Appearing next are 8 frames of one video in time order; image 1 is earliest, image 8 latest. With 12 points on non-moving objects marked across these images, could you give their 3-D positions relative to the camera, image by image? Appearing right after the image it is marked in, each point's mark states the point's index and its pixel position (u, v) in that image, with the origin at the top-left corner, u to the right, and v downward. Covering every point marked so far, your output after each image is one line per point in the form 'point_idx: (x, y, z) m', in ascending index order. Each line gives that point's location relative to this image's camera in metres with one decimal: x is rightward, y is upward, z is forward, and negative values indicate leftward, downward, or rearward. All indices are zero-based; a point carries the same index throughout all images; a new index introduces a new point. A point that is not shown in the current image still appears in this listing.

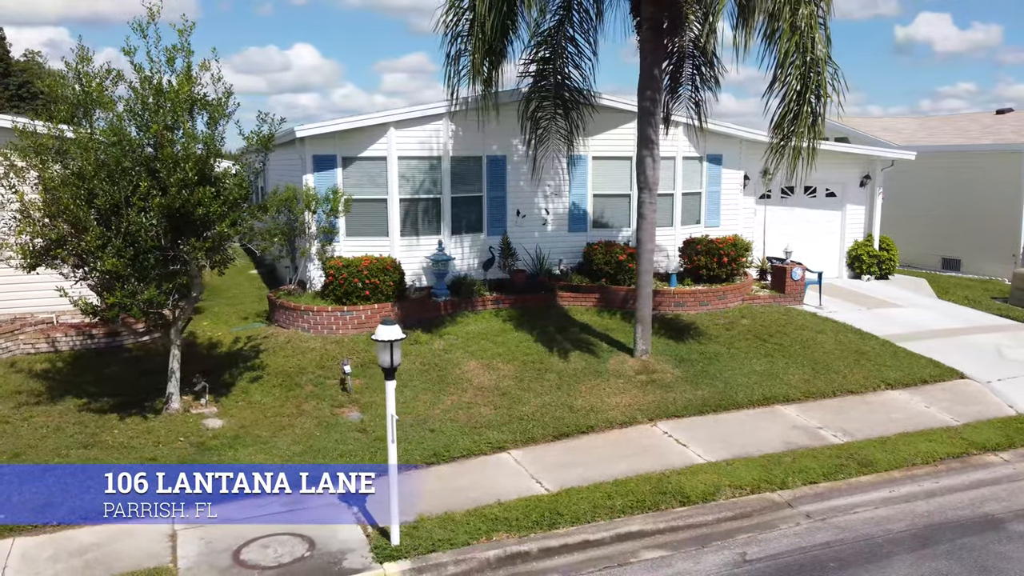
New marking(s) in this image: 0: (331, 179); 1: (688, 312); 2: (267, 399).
0: (-2.5, +1.5, +11.6) m
1: (+2.6, -0.3, +12.0) m
2: (-2.7, -1.2, +9.0) m
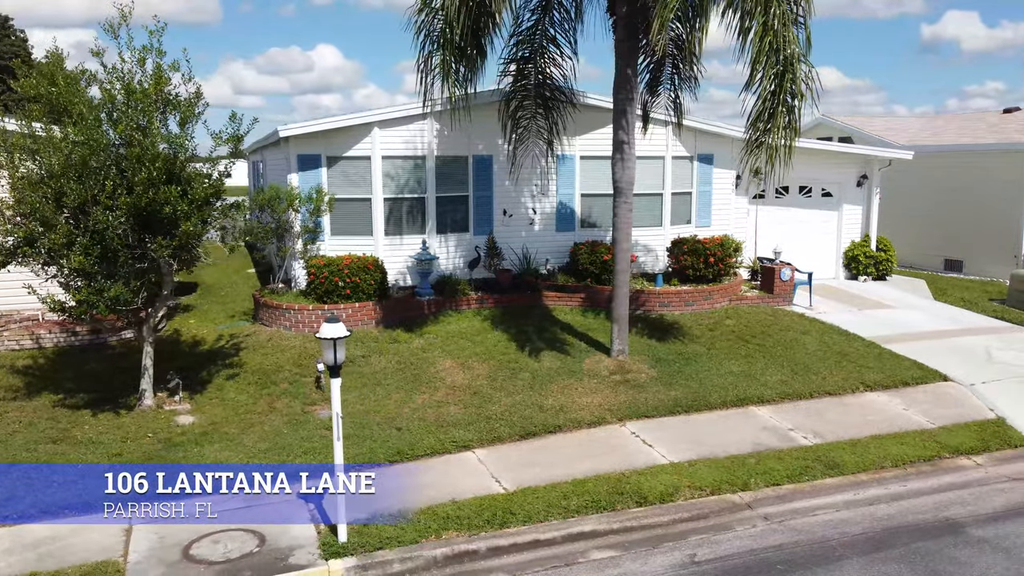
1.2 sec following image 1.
0: (-2.8, +1.6, +11.7) m
1: (+2.4, -0.3, +11.9) m
2: (-3.0, -1.2, +9.1) m
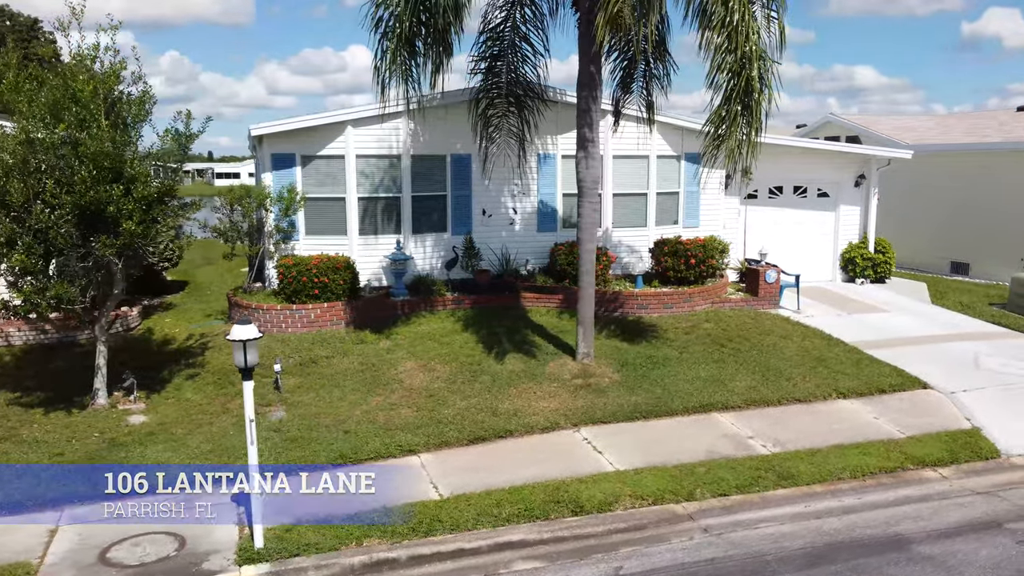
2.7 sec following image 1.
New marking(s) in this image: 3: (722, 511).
0: (-3.1, +1.6, +11.6) m
1: (+2.0, -0.4, +11.7) m
2: (-3.5, -1.2, +9.1) m
3: (+1.8, -1.9, +6.9) m
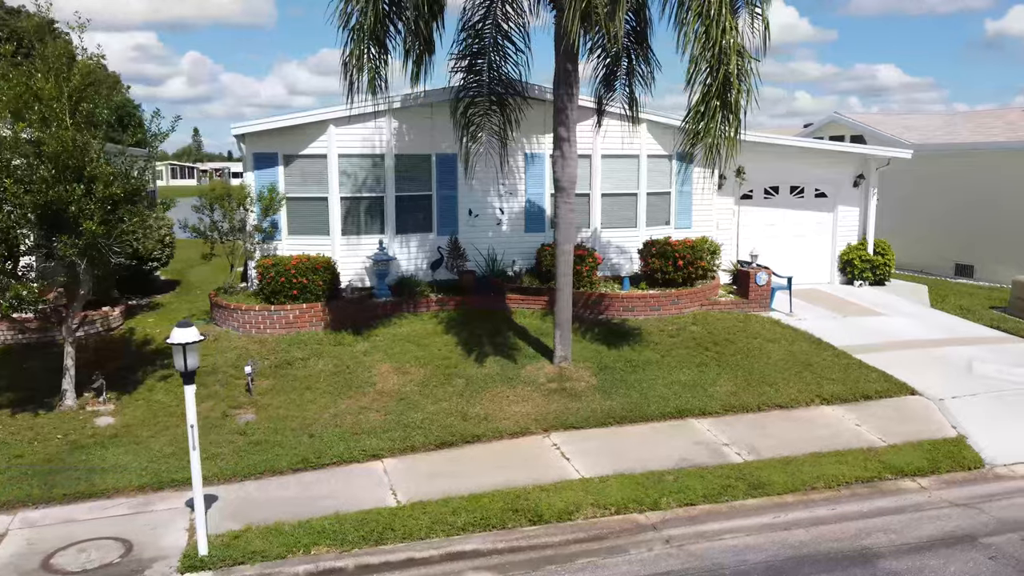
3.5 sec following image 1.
0: (-3.4, +1.6, +11.5) m
1: (+1.8, -0.4, +11.5) m
2: (-3.8, -1.2, +9.0) m
3: (+1.4, -1.9, +6.7) m
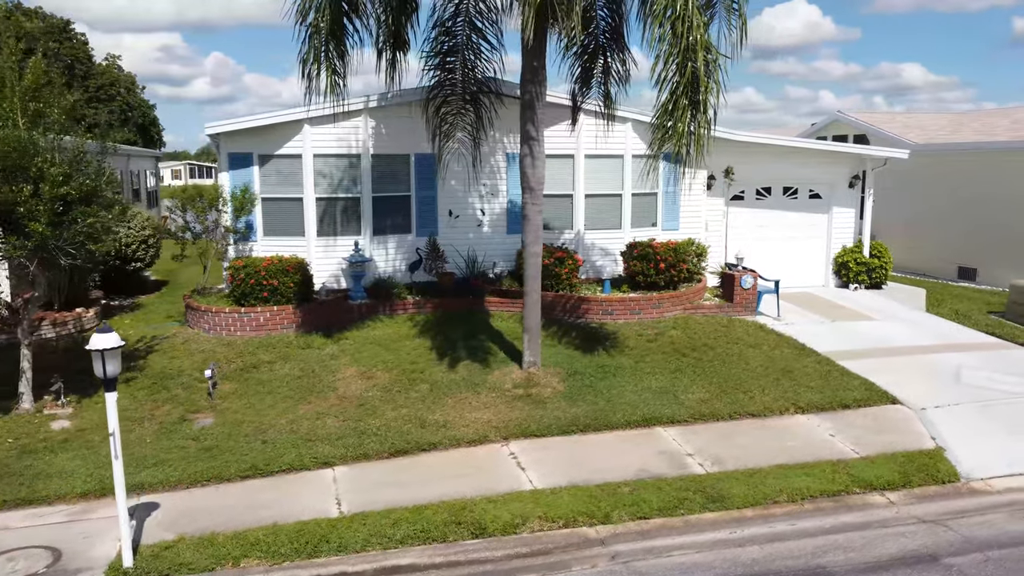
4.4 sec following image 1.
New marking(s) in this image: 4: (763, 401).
0: (-3.7, +1.5, +11.3) m
1: (+1.4, -0.4, +11.2) m
2: (-4.2, -1.2, +8.8) m
3: (+1.0, -2.0, +6.5) m
4: (+2.7, -1.2, +8.9) m
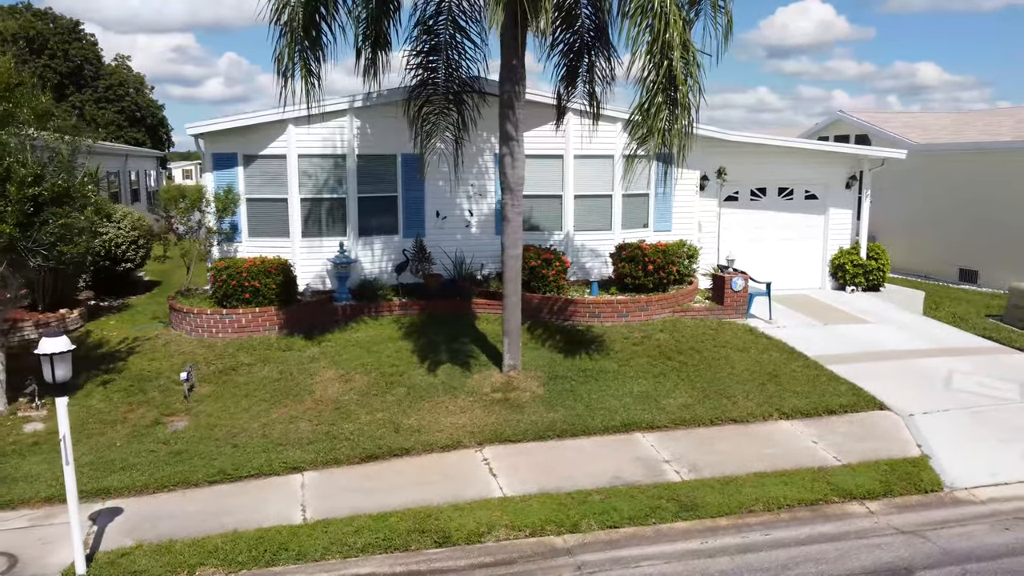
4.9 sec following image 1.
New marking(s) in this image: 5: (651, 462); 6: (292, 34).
0: (-3.9, +1.5, +11.3) m
1: (+1.3, -0.5, +11.1) m
2: (-4.4, -1.2, +8.8) m
3: (+0.7, -2.0, +6.3) m
4: (+2.5, -1.3, +8.8) m
5: (+1.3, -1.6, +7.6) m
6: (-2.2, +2.6, +8.3) m
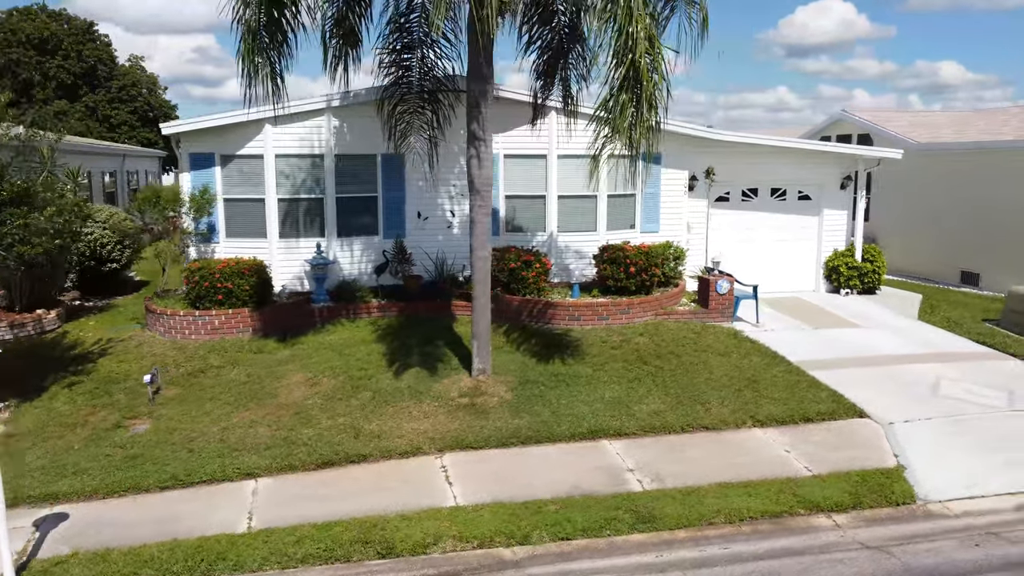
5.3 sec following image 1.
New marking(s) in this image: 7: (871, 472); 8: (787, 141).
0: (-4.1, +1.5, +11.2) m
1: (+1.0, -0.5, +10.8) m
2: (-4.7, -1.3, +8.7) m
3: (+0.3, -2.0, +6.1) m
4: (+2.2, -1.3, +8.5) m
5: (+0.9, -1.6, +7.4) m
6: (-2.5, +2.5, +8.1) m
7: (+3.2, -1.7, +7.4) m
8: (+4.3, +2.3, +13.0) m
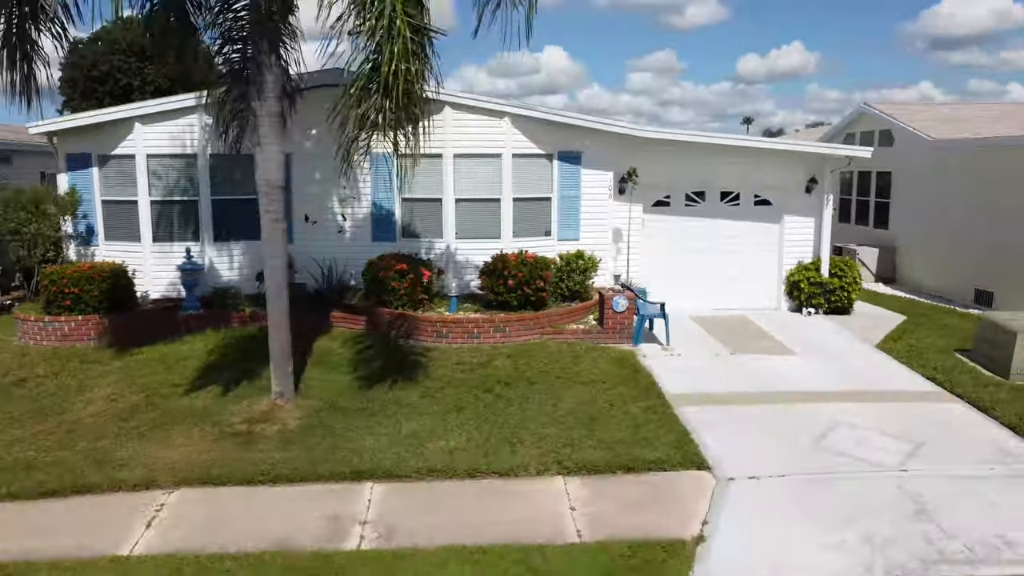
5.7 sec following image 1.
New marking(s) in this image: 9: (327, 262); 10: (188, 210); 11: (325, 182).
0: (-5.6, +1.4, +10.8) m
1: (-0.7, -0.7, +9.7) m
2: (-6.7, -1.3, +8.4) m
3: (-2.1, -2.2, +5.2) m
4: (+0.1, -1.5, +7.3) m
5: (-1.3, -1.8, +6.3) m
6: (-4.5, +2.5, +7.6) m
7: (+1.0, -1.9, +6.0) m
8: (+3.0, +2.1, +11.3) m
9: (-2.5, +0.4, +11.3) m
10: (-4.2, +1.0, +10.9) m
11: (-2.5, +1.4, +11.0) m
